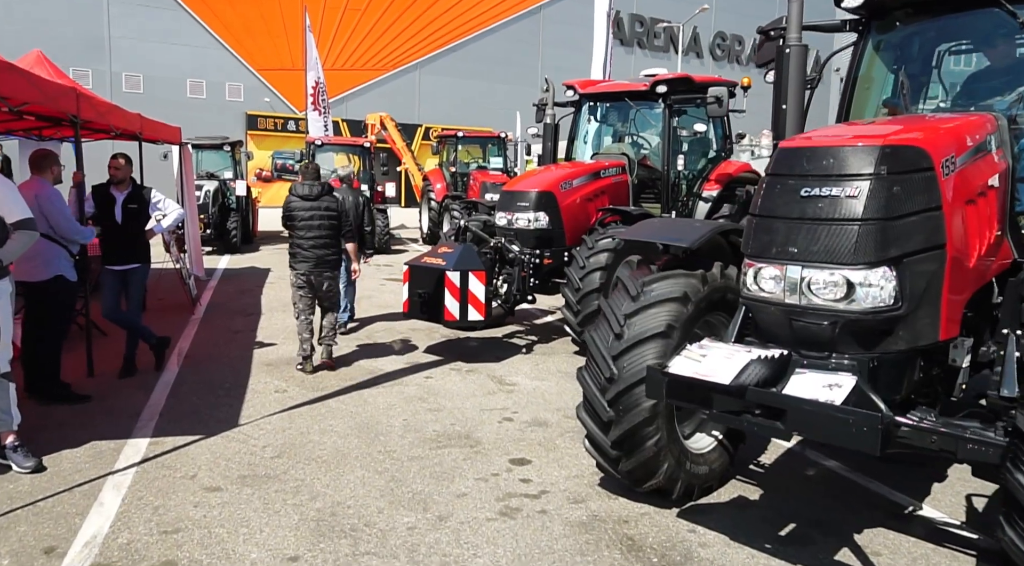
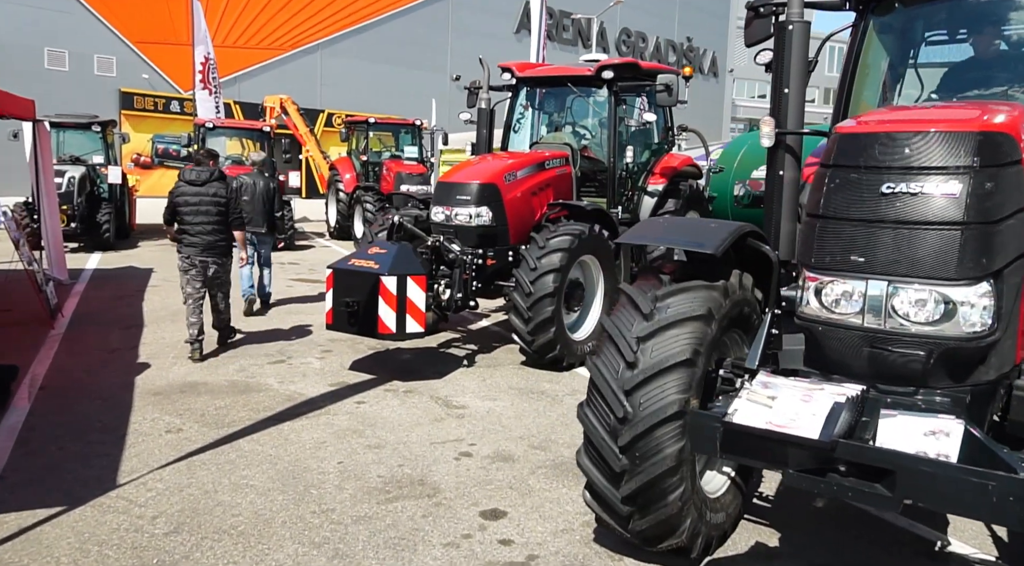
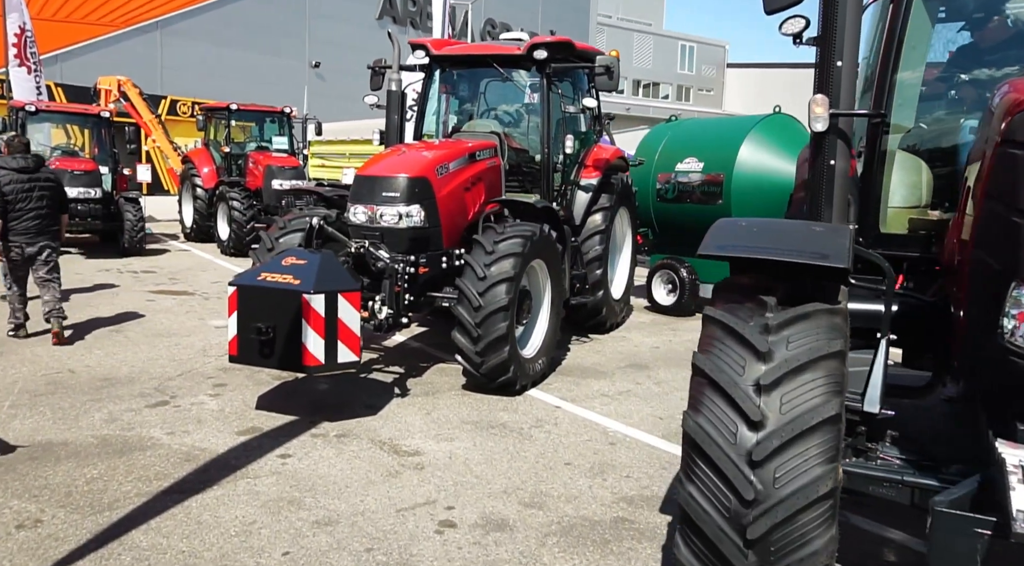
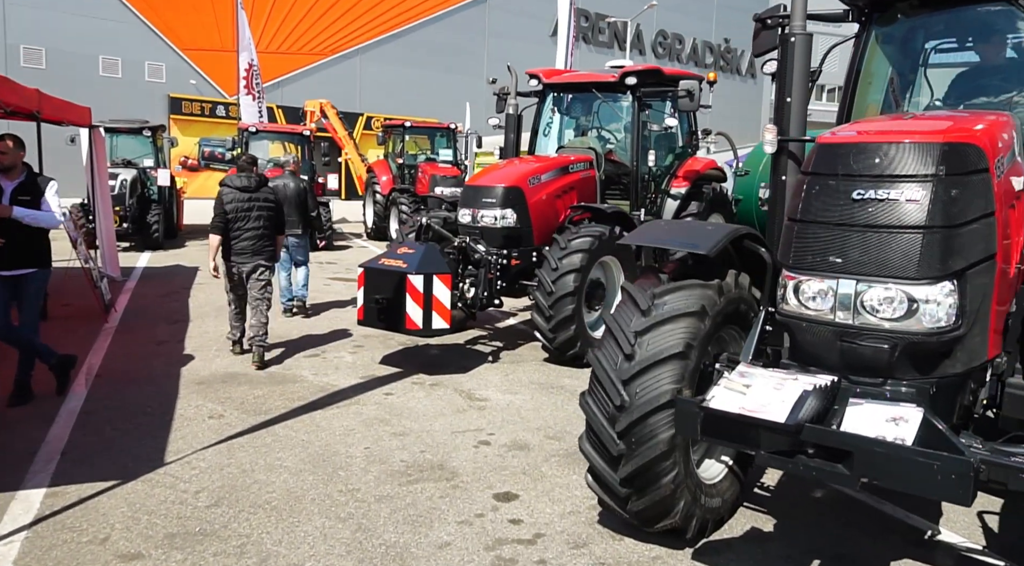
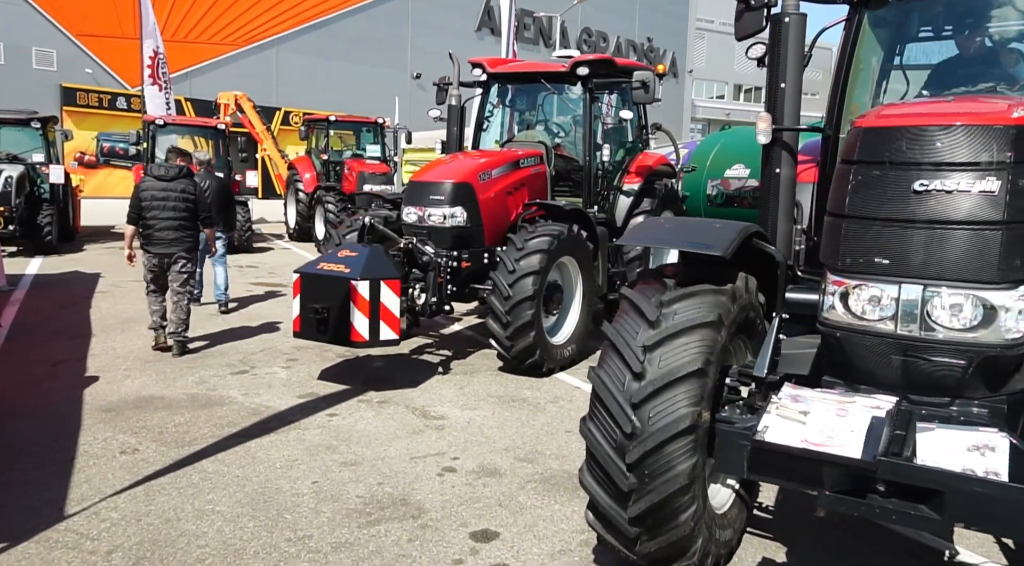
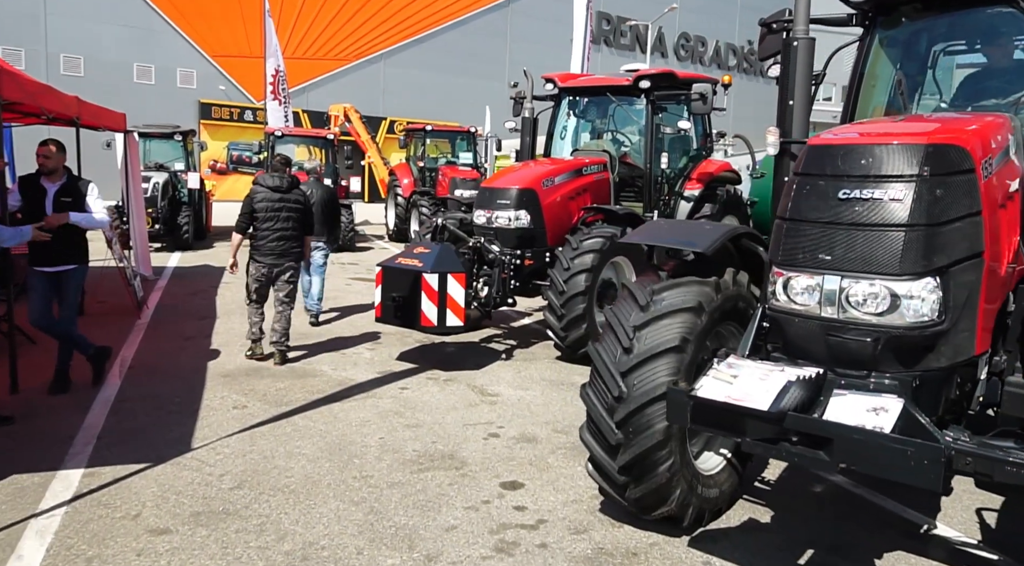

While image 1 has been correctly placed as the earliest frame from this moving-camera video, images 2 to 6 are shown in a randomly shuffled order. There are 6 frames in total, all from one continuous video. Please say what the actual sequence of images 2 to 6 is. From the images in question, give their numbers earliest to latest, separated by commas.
6, 4, 2, 5, 3
